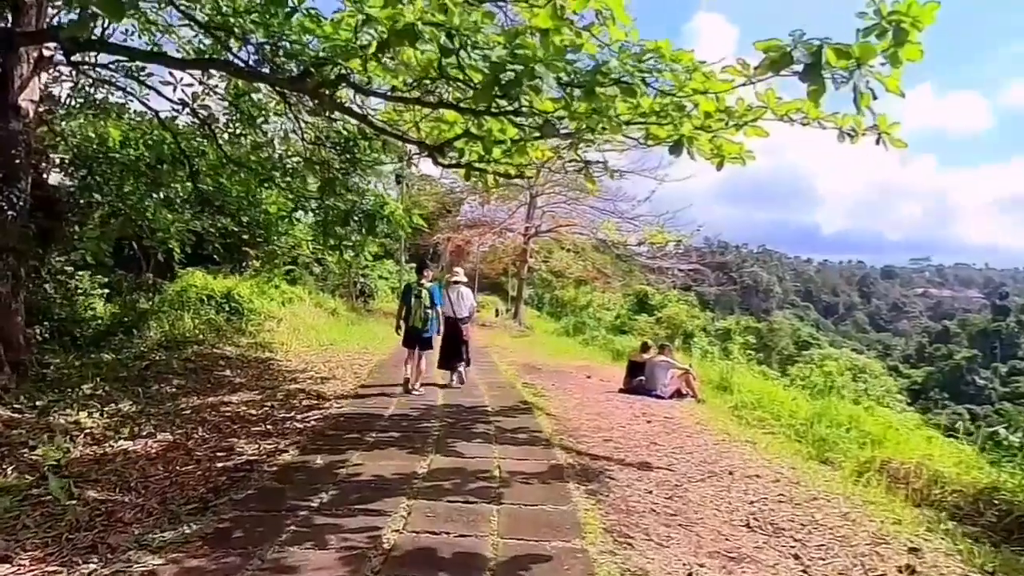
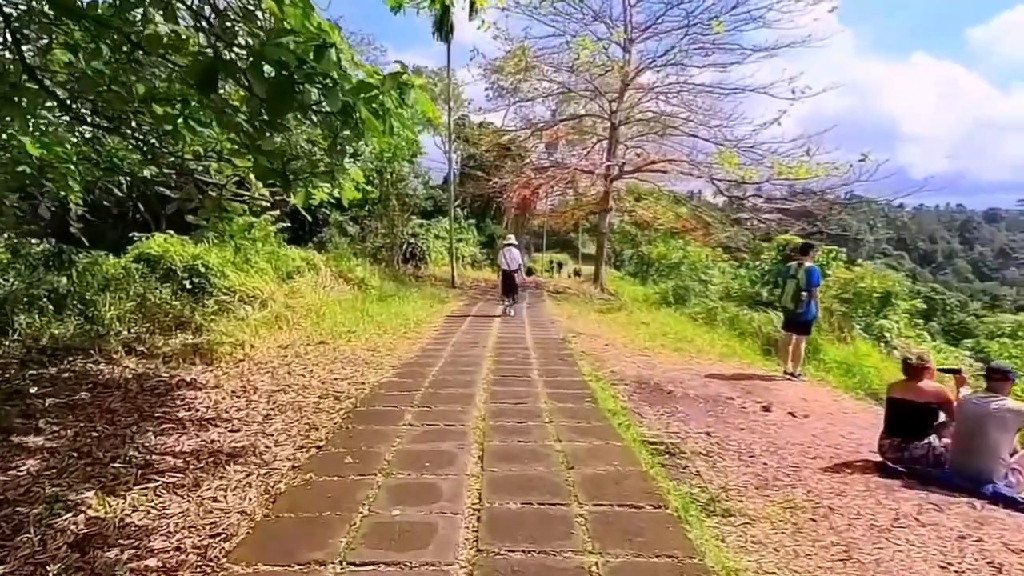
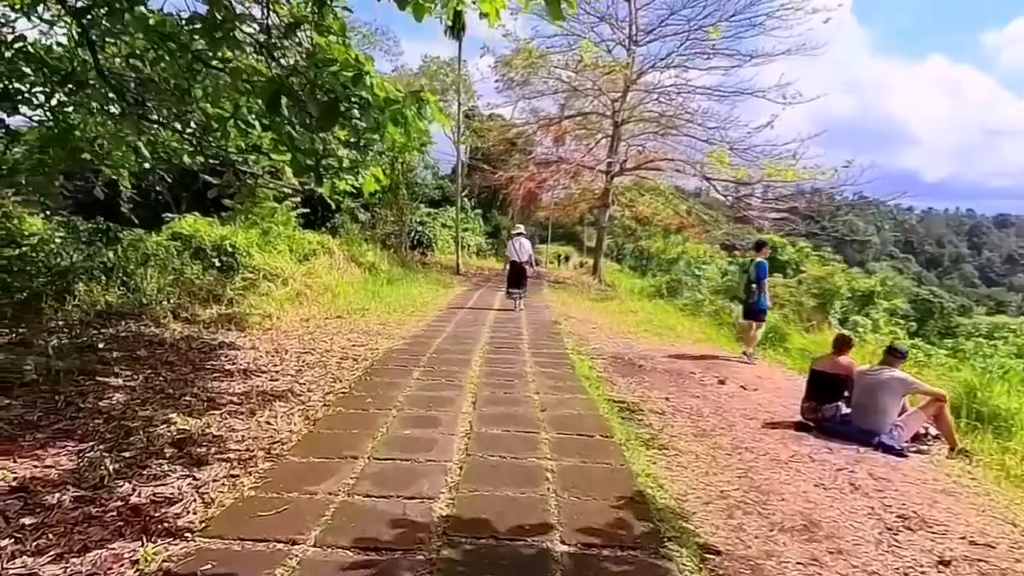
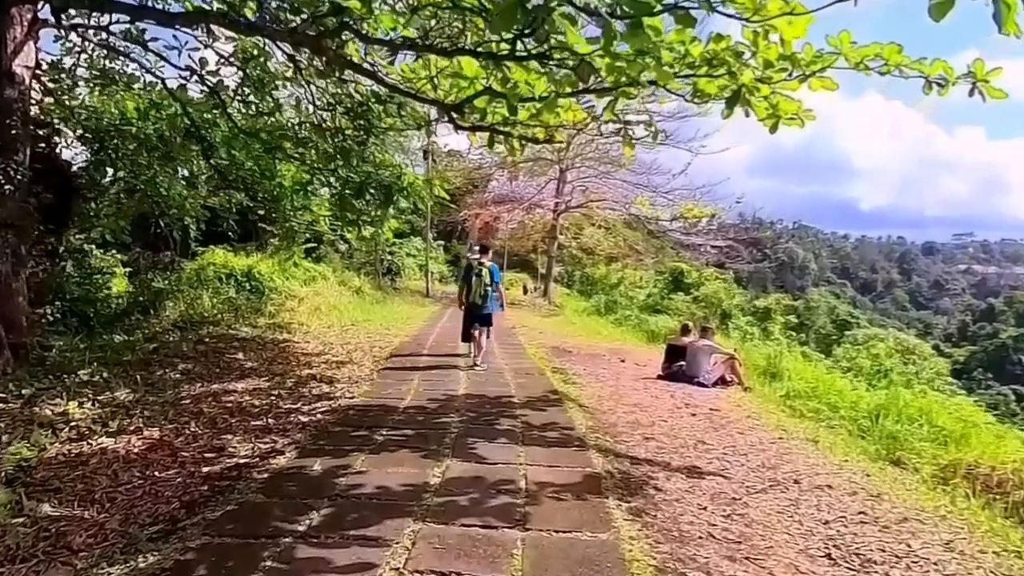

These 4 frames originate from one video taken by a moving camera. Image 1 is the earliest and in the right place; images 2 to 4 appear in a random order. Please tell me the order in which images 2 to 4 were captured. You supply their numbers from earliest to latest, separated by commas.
4, 3, 2
